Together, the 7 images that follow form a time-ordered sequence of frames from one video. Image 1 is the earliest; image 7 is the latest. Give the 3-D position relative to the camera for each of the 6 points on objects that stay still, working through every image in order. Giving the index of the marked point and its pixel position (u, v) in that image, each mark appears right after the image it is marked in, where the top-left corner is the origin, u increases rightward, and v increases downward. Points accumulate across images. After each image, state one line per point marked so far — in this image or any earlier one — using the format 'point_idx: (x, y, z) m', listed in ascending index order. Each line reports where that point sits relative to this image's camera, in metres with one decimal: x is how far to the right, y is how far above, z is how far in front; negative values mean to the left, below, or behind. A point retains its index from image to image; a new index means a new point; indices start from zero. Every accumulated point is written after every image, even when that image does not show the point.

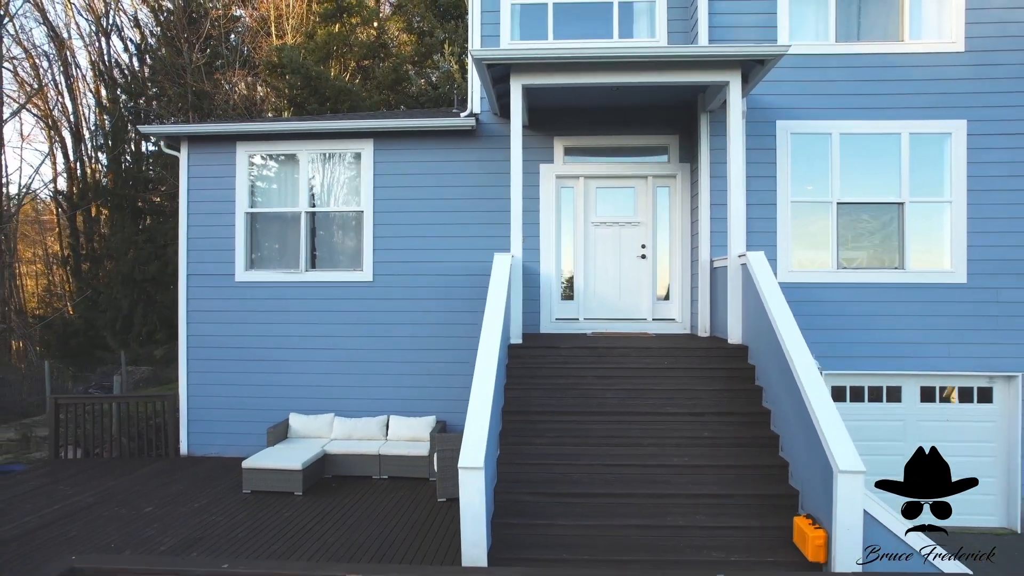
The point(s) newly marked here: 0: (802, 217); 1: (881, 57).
0: (+3.1, +0.8, +7.3) m
1: (+3.9, +2.4, +7.2) m
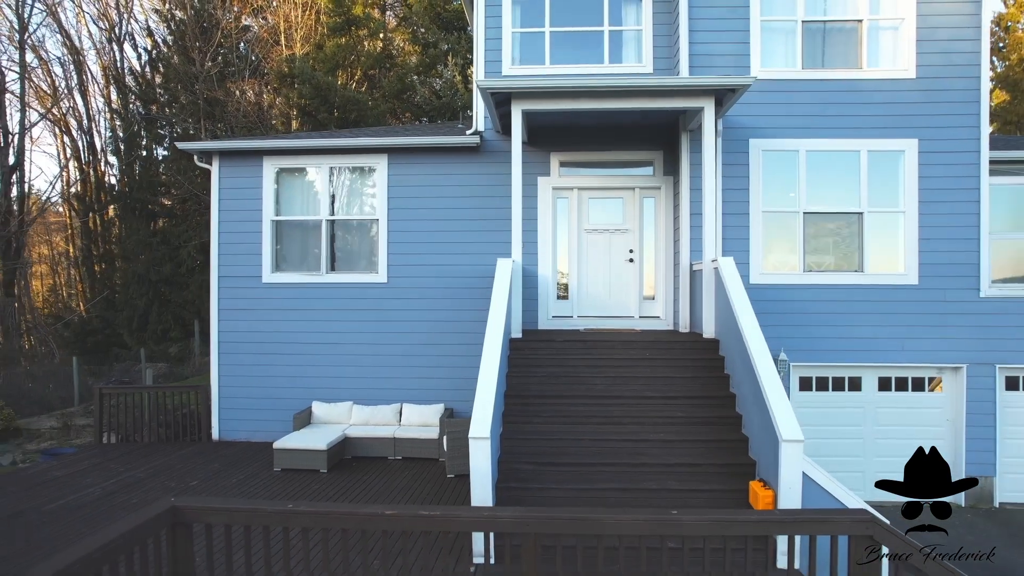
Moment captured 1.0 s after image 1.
0: (+3.1, +0.8, +8.2) m
1: (+3.9, +2.4, +8.1) m
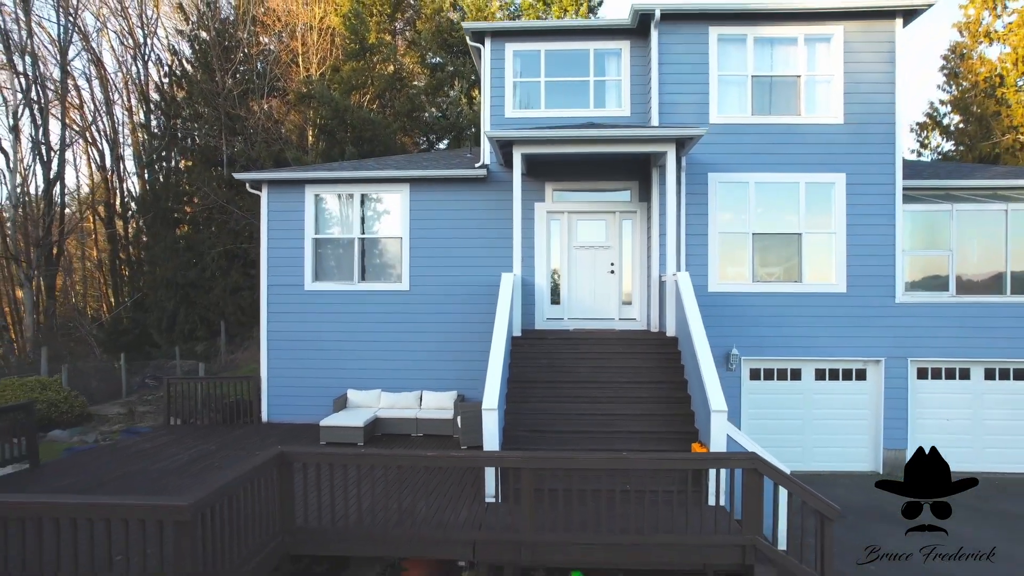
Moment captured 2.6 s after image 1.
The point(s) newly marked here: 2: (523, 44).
0: (+3.1, +0.6, +9.9) m
1: (+3.9, +2.3, +9.8) m
2: (+0.2, +3.7, +10.5) m
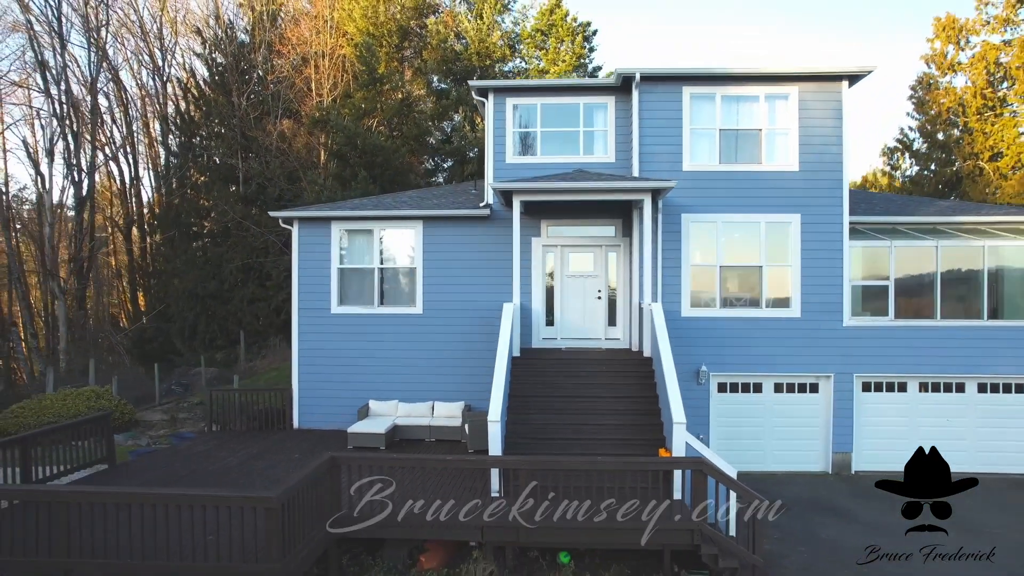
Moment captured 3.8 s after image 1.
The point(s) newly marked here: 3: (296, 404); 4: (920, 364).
0: (+3.1, +0.2, +11.5) m
1: (+3.9, +1.9, +11.4) m
2: (+0.2, +3.3, +12.1) m
3: (-3.9, -2.1, +12.4) m
4: (+6.7, -1.3, +11.3) m
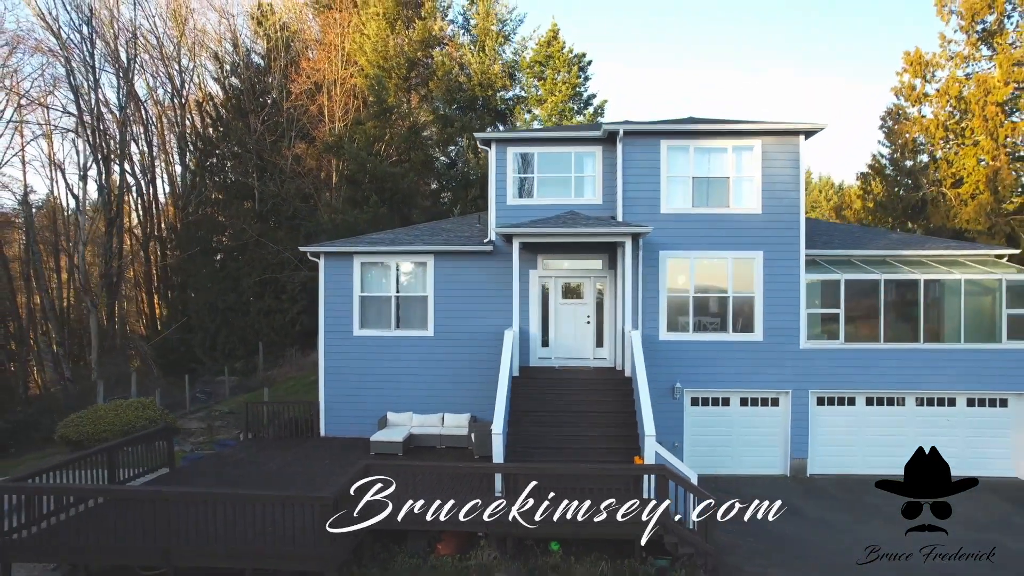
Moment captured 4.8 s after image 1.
0: (+3.1, -0.3, +13.2) m
1: (+3.9, +1.4, +13.1) m
2: (+0.2, +2.8, +13.8) m
3: (-3.9, -2.6, +14.1) m
4: (+6.7, -1.8, +13.0) m
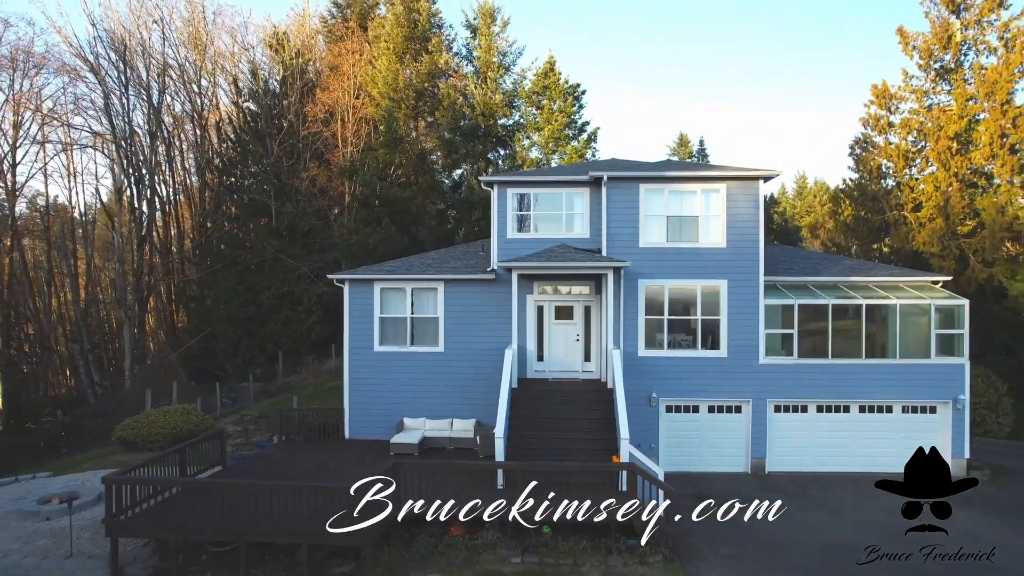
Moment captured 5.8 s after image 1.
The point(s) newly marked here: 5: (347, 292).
0: (+3.1, -0.8, +15.3) m
1: (+3.9, +0.9, +15.2) m
2: (+0.2, +2.3, +15.9) m
3: (-3.9, -3.1, +16.2) m
4: (+6.7, -2.3, +15.1) m
5: (-3.9, -0.1, +16.2) m
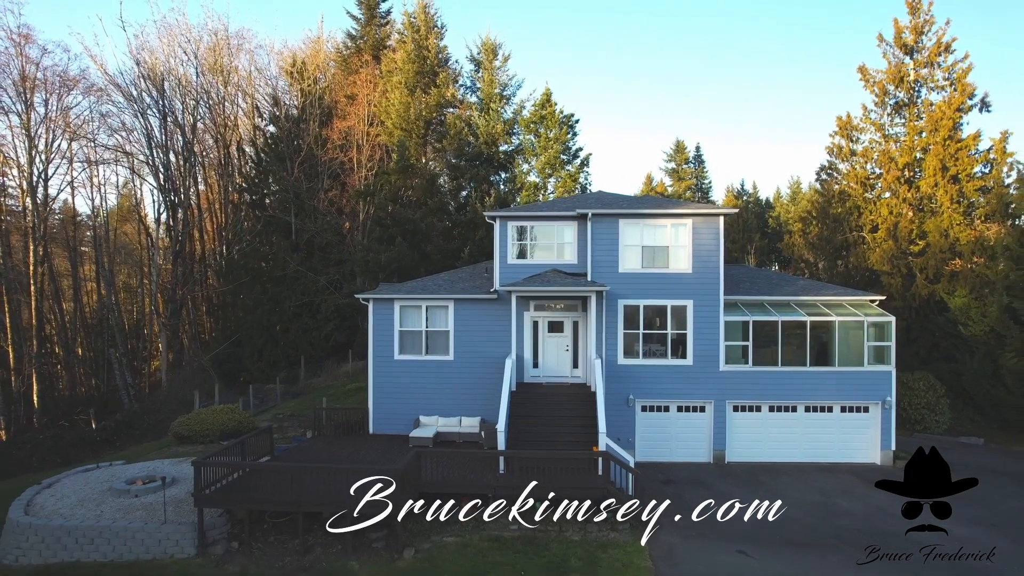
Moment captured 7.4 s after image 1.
0: (+3.1, -1.3, +18.2) m
1: (+3.9, +0.4, +18.0) m
2: (+0.1, +1.8, +18.7) m
3: (-3.9, -3.6, +19.0) m
4: (+6.7, -2.8, +17.9) m
5: (-3.9, -0.6, +19.1) m
